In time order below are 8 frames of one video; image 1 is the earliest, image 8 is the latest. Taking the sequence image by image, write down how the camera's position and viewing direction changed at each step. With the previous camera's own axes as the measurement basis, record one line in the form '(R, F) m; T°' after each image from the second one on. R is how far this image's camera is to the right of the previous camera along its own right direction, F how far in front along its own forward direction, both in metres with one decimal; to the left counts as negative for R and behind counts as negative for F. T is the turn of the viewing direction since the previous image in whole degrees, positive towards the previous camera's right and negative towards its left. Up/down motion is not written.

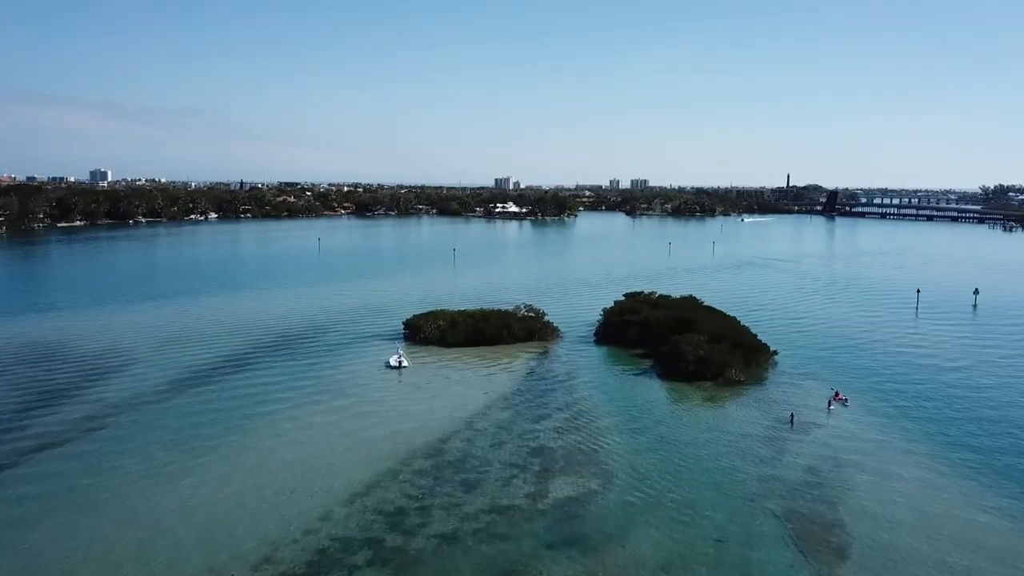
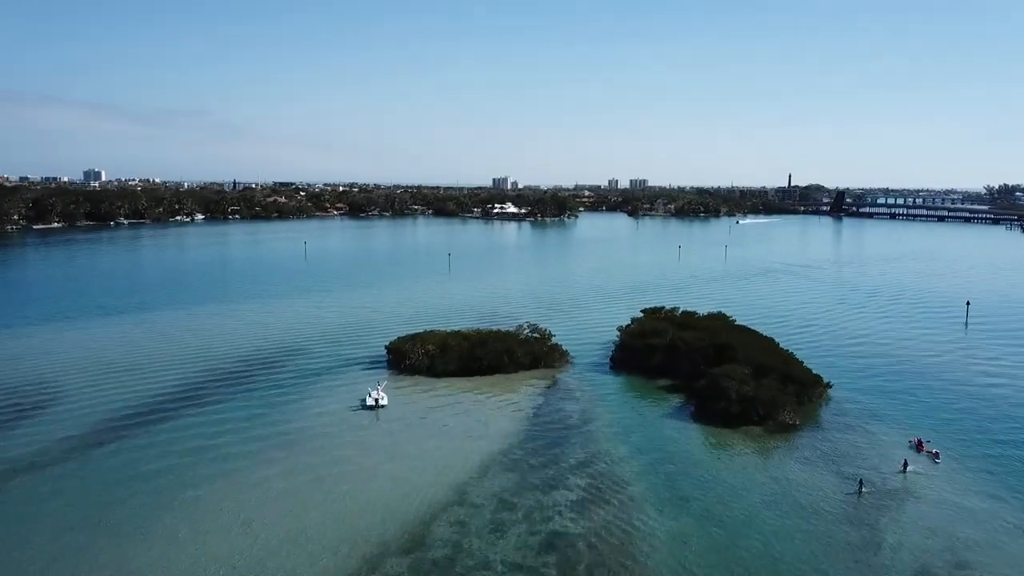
(-0.1, +5.3) m; 0°
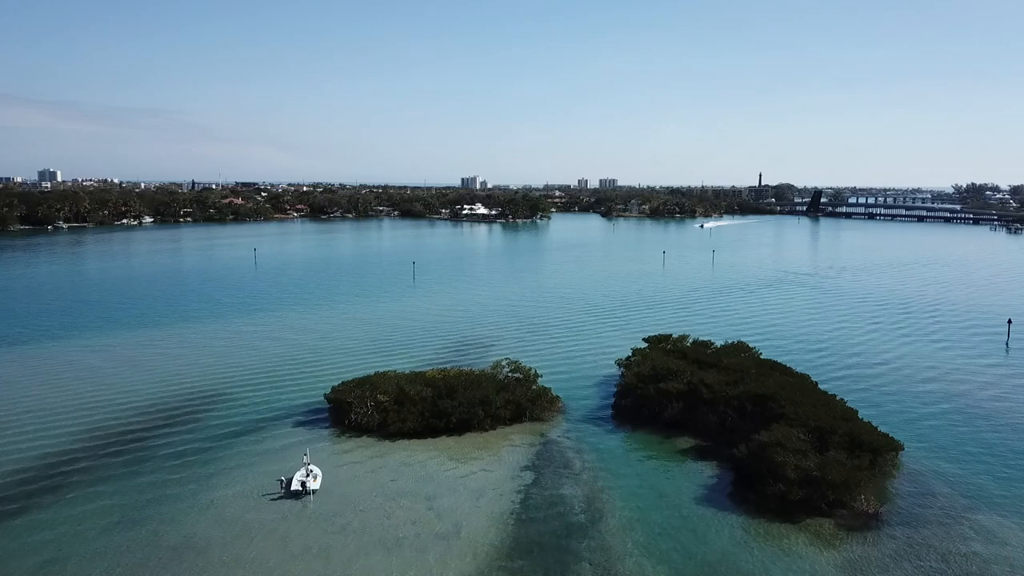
(-0.2, +6.4) m; +2°
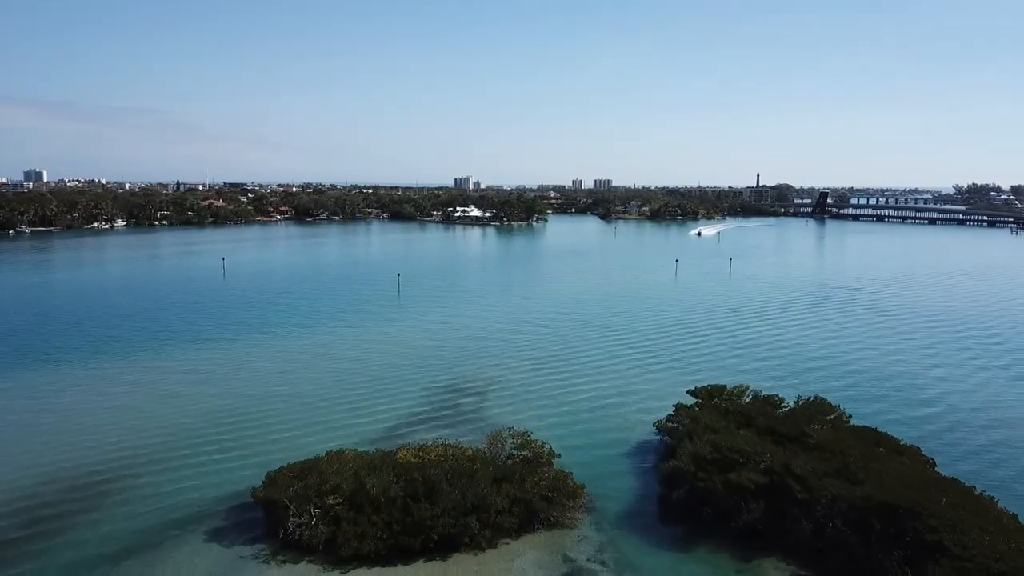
(-0.3, +7.0) m; 0°
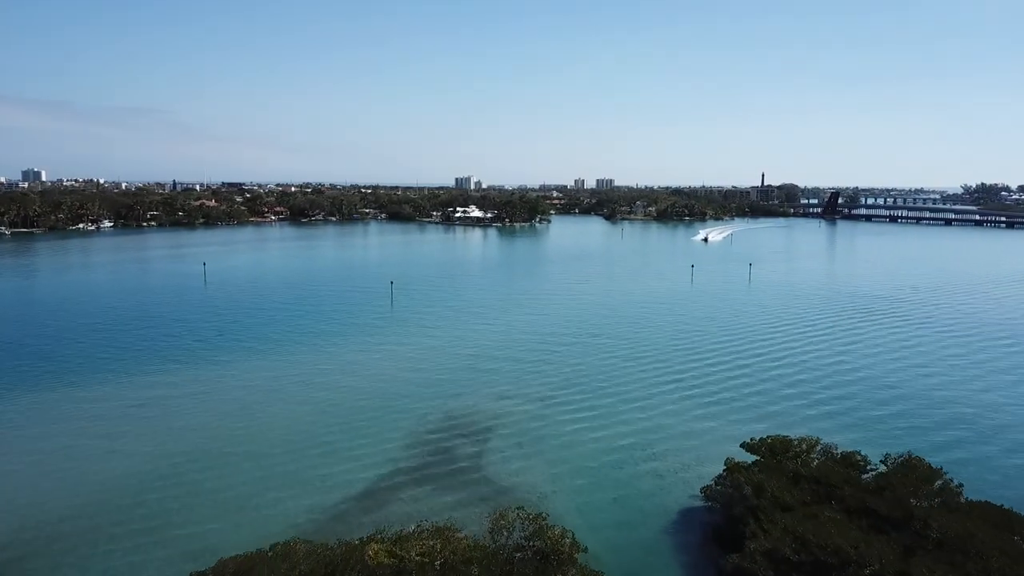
(-0.1, +4.7) m; 0°
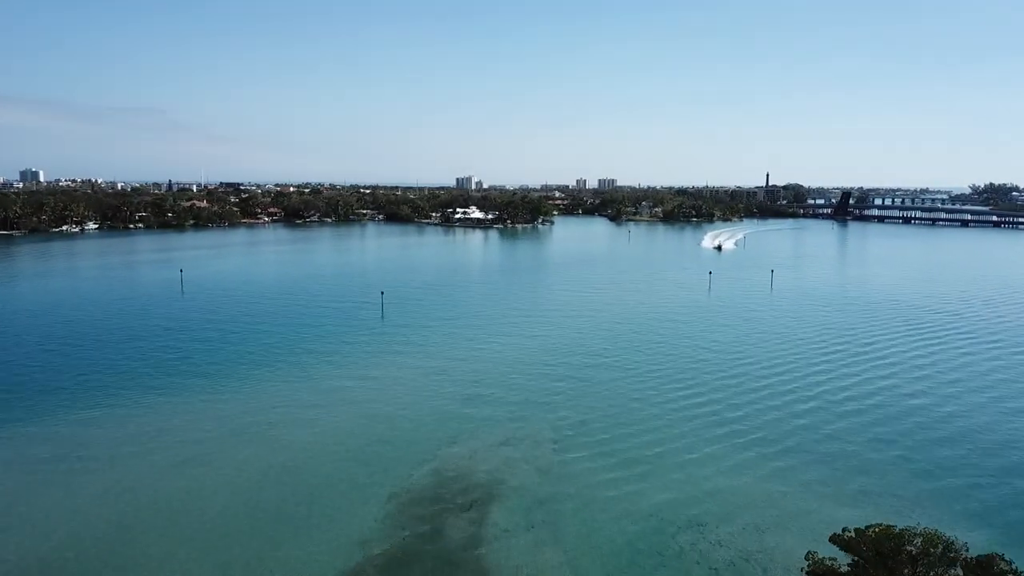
(-0.1, +4.7) m; 0°
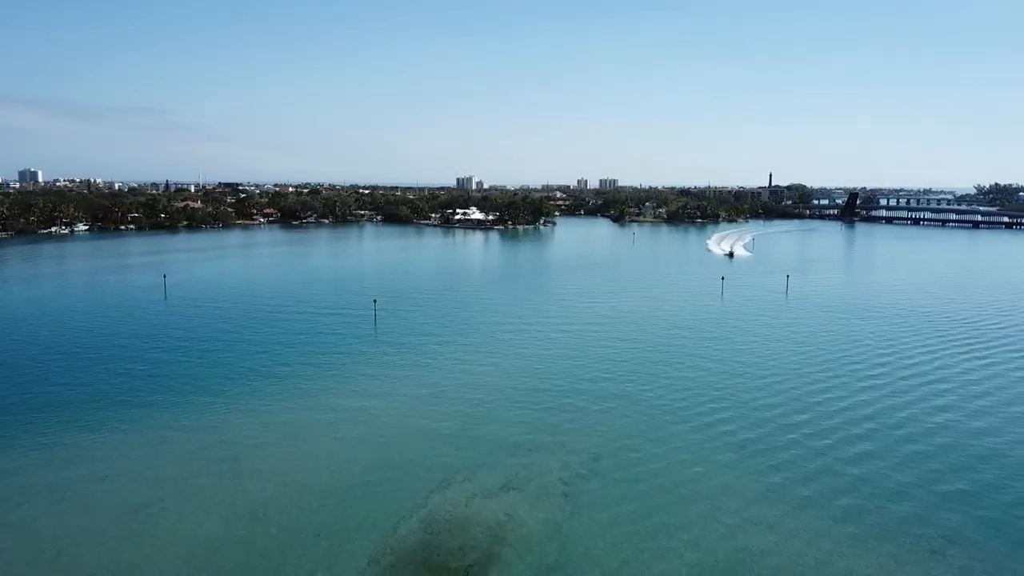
(-0.1, +2.9) m; 0°
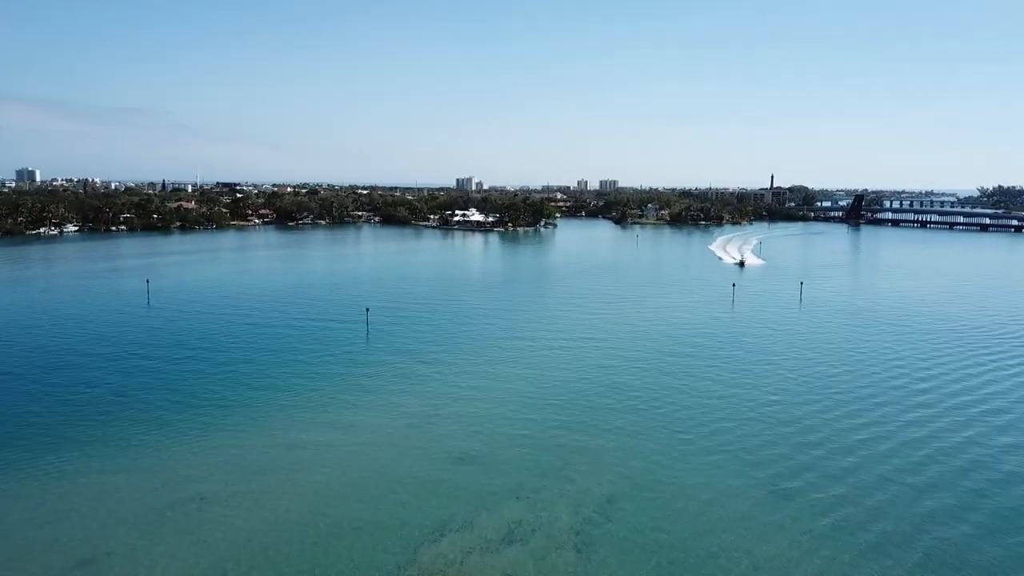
(-0.1, +2.5) m; 0°
